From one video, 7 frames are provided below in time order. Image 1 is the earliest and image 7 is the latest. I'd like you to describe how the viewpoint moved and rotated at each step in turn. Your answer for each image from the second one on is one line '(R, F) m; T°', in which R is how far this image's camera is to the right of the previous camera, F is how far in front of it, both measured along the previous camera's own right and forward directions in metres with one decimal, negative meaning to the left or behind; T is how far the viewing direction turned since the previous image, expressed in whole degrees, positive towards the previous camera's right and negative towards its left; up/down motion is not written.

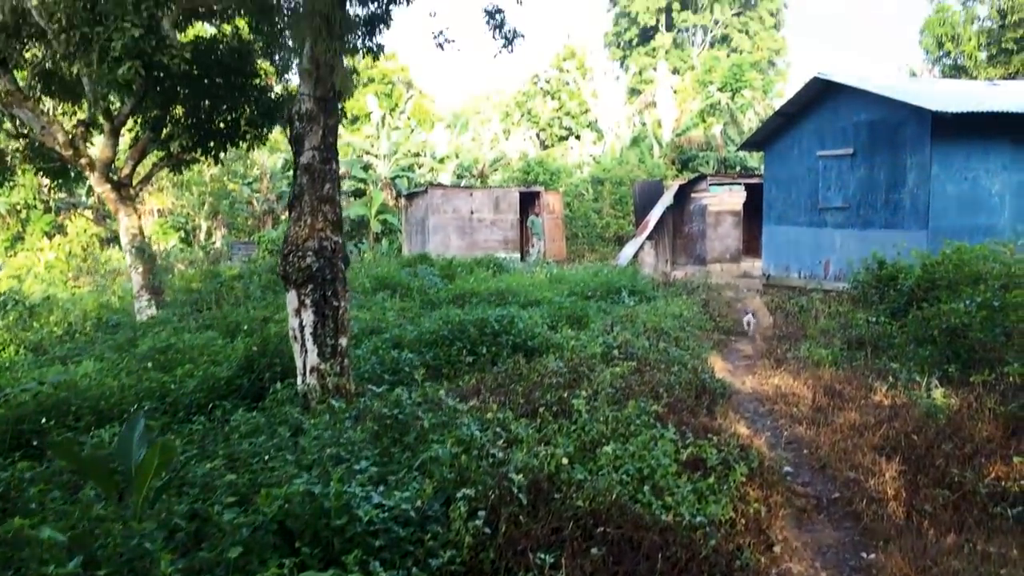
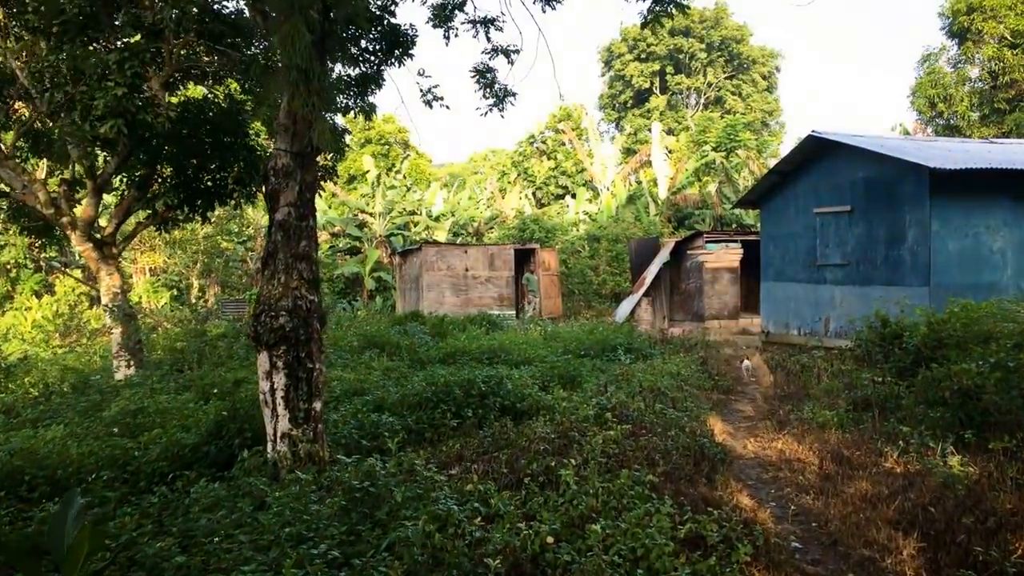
(+0.1, +0.2) m; 0°
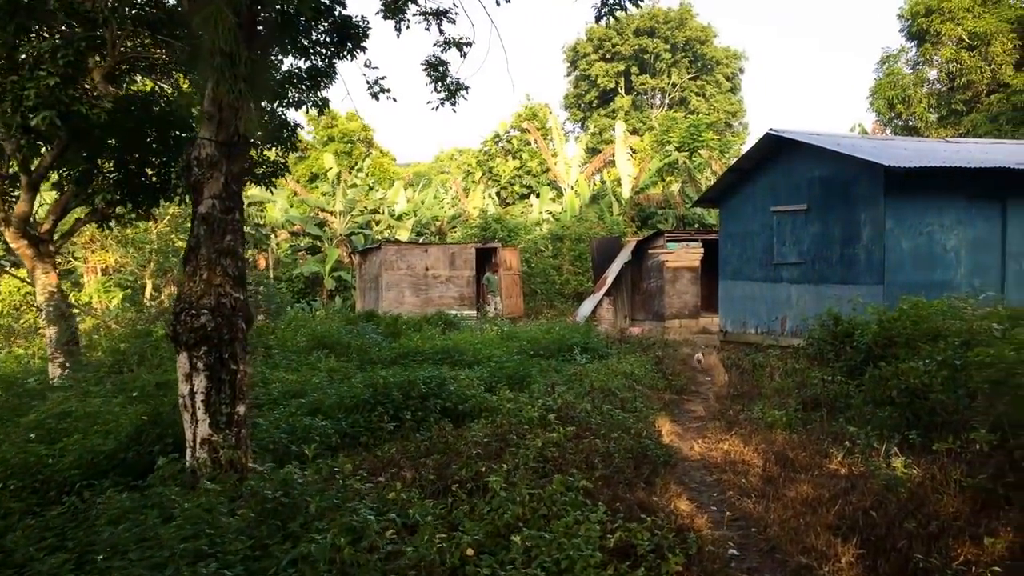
(+0.2, +0.2) m; +2°
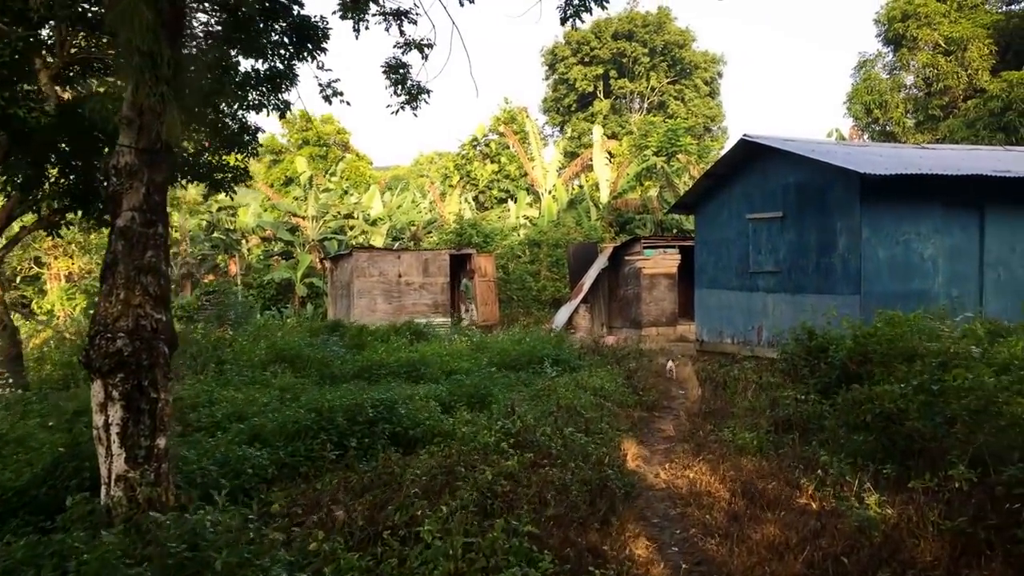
(+0.2, +0.3) m; +1°
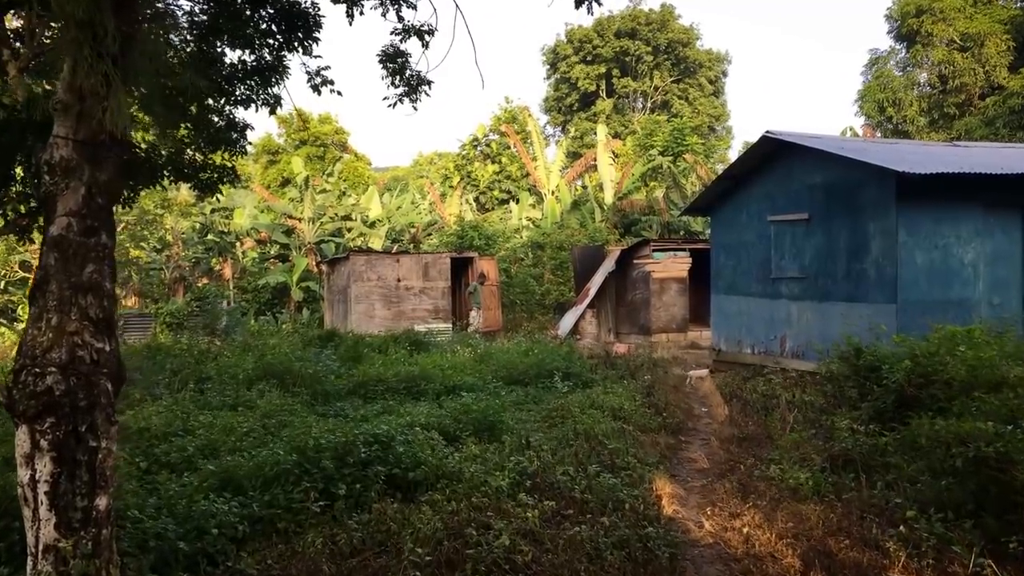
(-0.1, +0.7) m; 0°
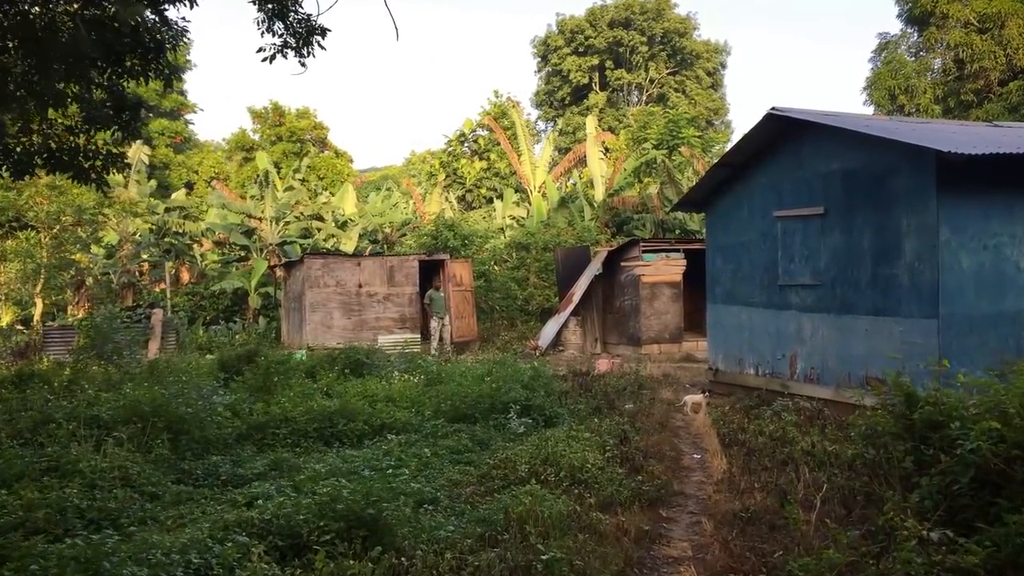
(+0.5, +1.8) m; 0°
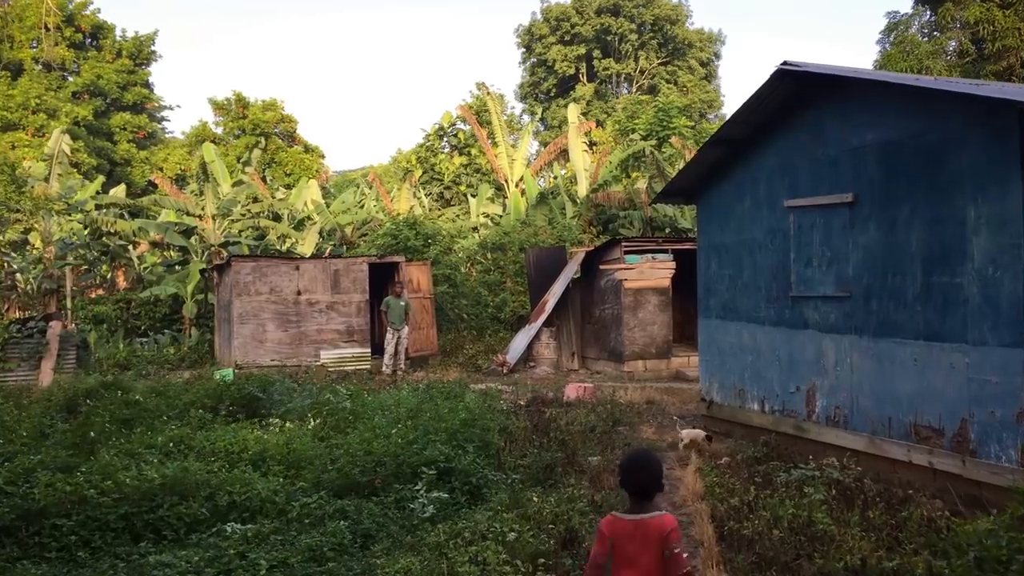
(+0.5, +2.1) m; 0°
